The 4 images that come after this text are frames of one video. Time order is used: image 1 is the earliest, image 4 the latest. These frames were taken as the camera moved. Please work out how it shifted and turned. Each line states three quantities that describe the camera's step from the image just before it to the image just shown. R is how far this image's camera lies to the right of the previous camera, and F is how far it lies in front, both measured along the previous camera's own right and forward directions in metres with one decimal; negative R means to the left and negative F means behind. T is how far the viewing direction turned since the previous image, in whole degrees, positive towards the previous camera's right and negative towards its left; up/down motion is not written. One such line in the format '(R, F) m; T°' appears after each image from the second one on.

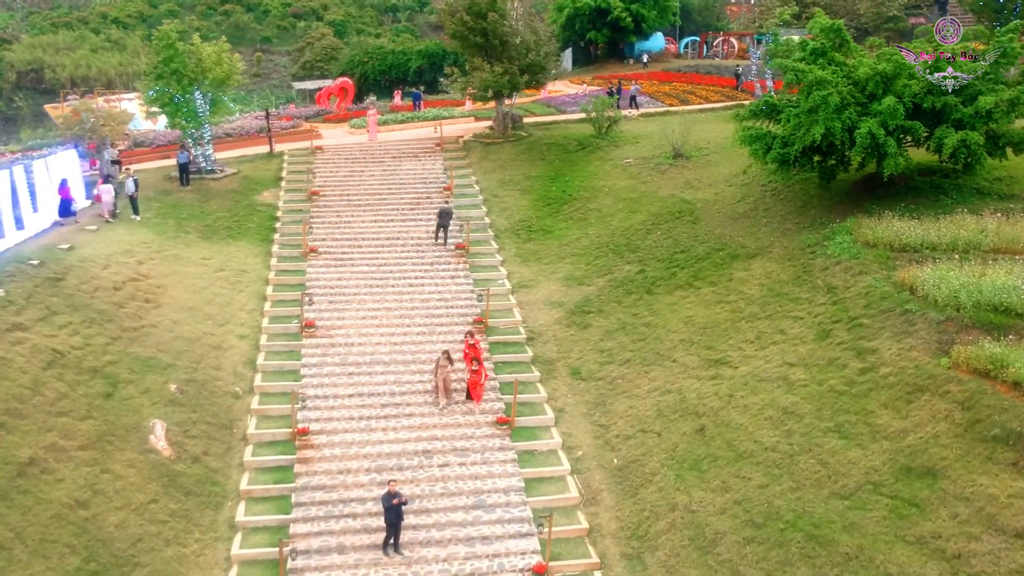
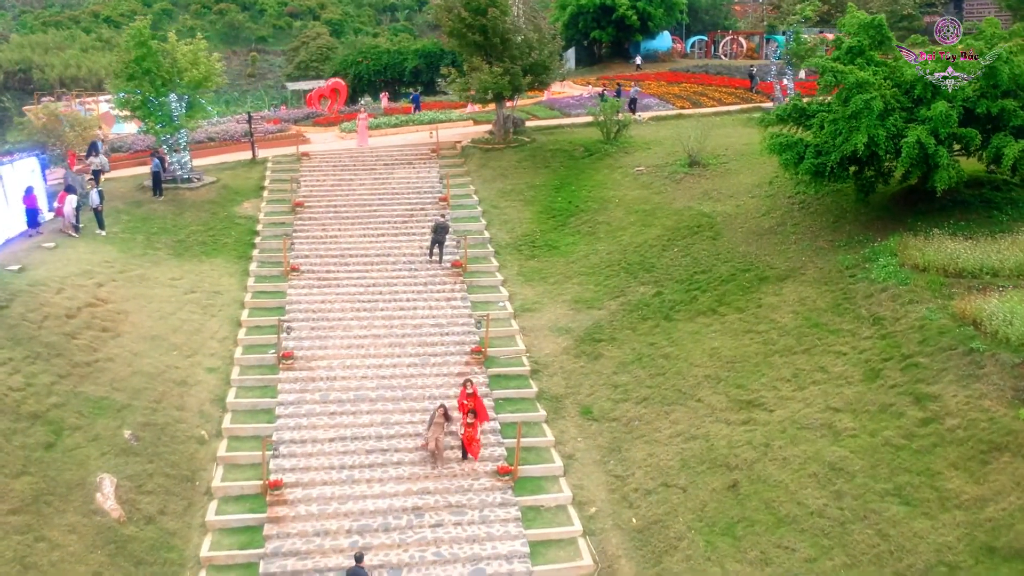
(0.0, +1.9) m; 0°
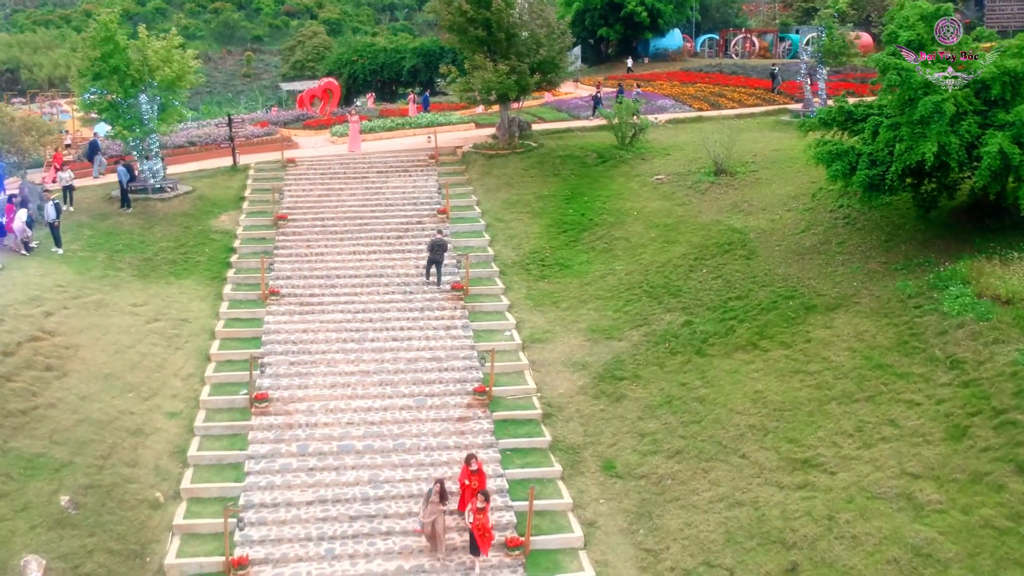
(-0.1, +2.1) m; 0°
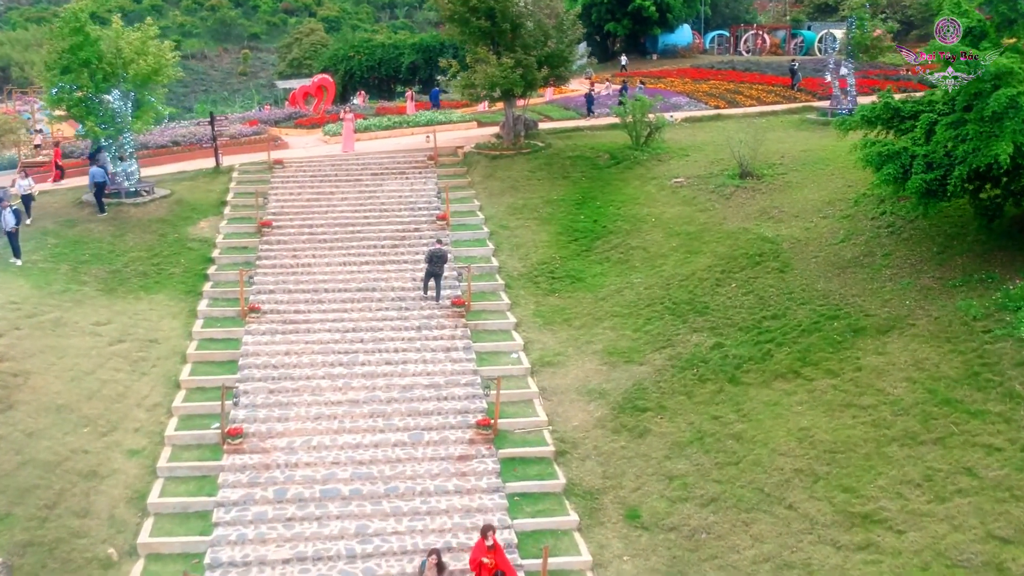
(-0.1, +1.6) m; 0°
